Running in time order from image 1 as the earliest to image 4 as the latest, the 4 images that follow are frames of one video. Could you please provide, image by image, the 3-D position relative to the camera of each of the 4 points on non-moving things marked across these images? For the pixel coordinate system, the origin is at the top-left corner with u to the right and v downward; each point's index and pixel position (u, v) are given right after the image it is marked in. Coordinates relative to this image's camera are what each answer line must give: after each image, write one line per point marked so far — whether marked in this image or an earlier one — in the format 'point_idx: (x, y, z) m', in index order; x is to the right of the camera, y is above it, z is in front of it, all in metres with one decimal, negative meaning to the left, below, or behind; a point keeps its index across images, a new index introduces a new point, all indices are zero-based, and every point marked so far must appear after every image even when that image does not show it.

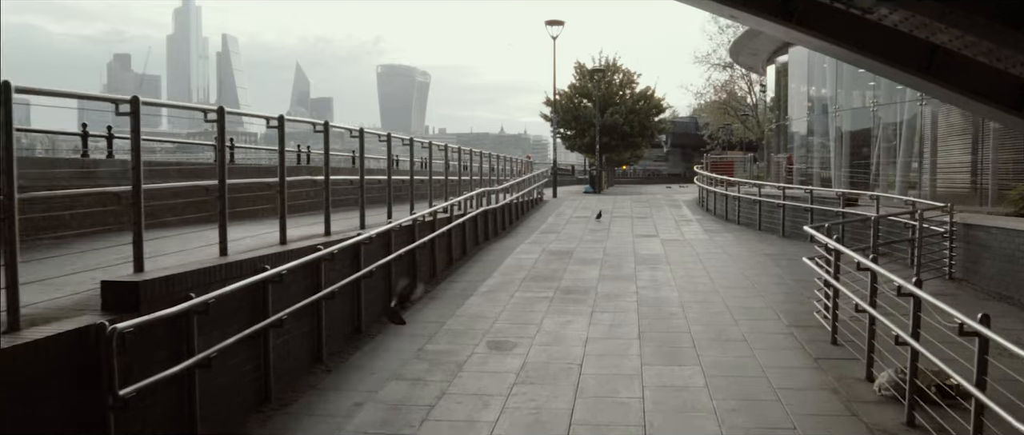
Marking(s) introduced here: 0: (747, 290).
0: (+2.6, -0.8, +9.4) m
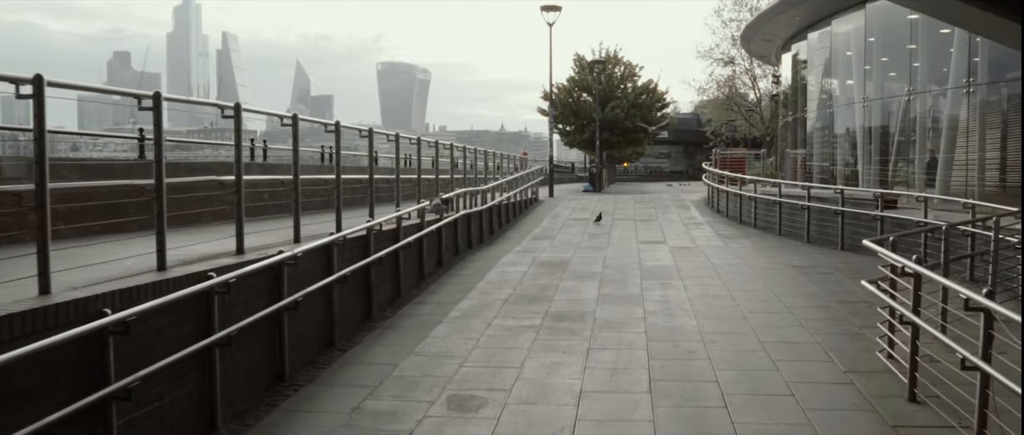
0: (+2.4, -0.9, +7.6) m
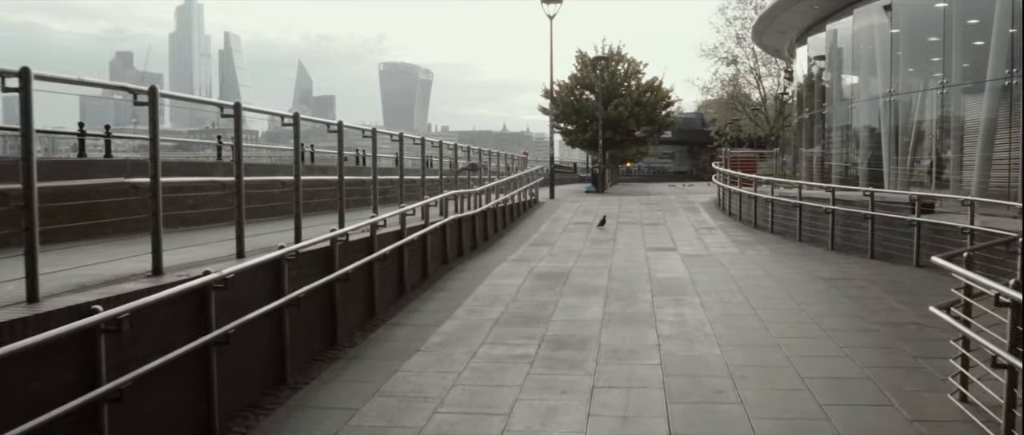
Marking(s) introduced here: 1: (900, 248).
0: (+2.3, -1.0, +6.4) m
1: (+4.9, -0.4, +10.7) m
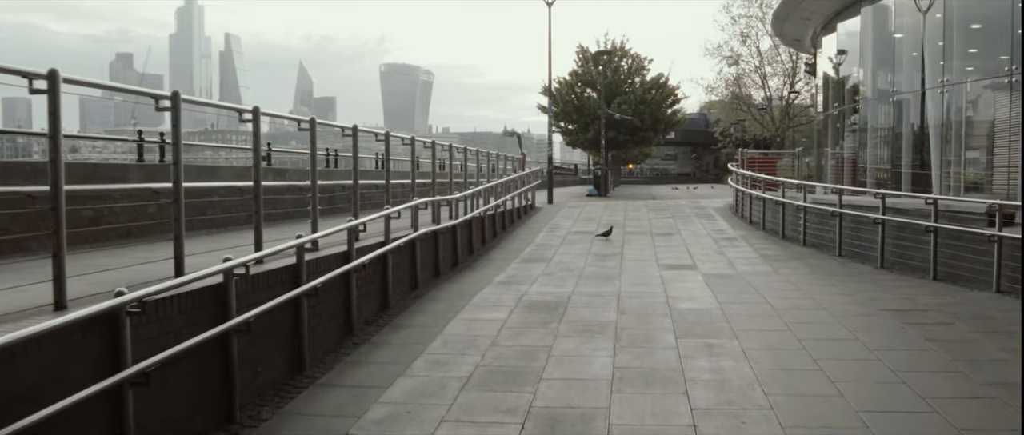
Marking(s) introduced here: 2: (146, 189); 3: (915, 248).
0: (+2.2, -1.1, +4.4) m
1: (+4.7, -0.5, +8.8) m
2: (-2.0, +0.2, +4.9) m
3: (+4.7, -0.4, +9.8) m
